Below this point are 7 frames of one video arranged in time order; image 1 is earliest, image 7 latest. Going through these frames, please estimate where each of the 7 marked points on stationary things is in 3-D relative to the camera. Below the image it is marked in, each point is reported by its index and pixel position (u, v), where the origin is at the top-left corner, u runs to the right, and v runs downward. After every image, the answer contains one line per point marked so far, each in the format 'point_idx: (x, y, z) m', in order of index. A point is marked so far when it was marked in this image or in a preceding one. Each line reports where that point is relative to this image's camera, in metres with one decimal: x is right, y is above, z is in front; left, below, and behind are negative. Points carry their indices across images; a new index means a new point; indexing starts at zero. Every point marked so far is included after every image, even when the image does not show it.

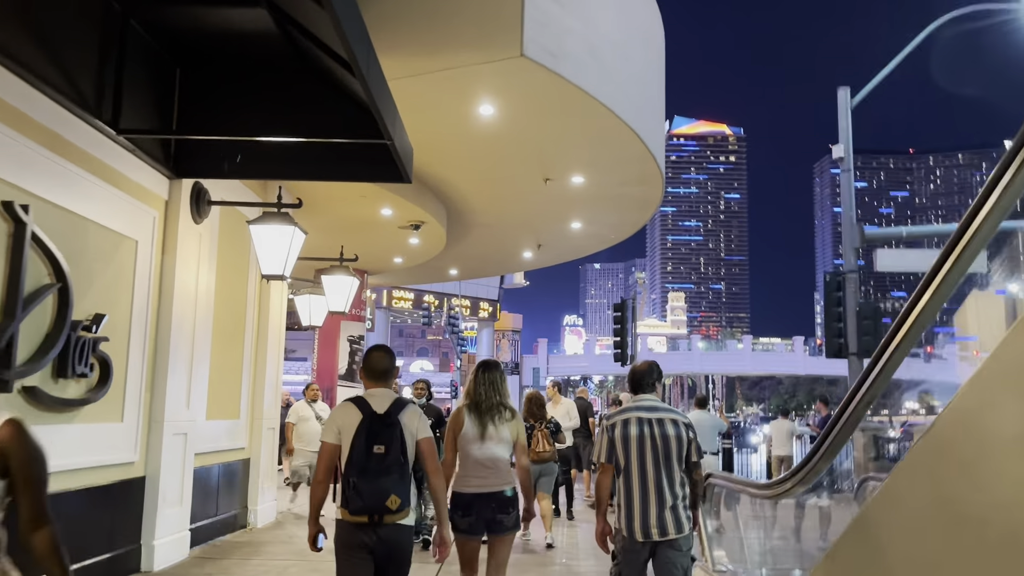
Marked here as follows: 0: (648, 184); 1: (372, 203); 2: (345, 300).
0: (+1.8, +1.3, +11.1) m
1: (-1.9, +1.1, +11.1) m
2: (-2.0, -0.1, +10.3) m
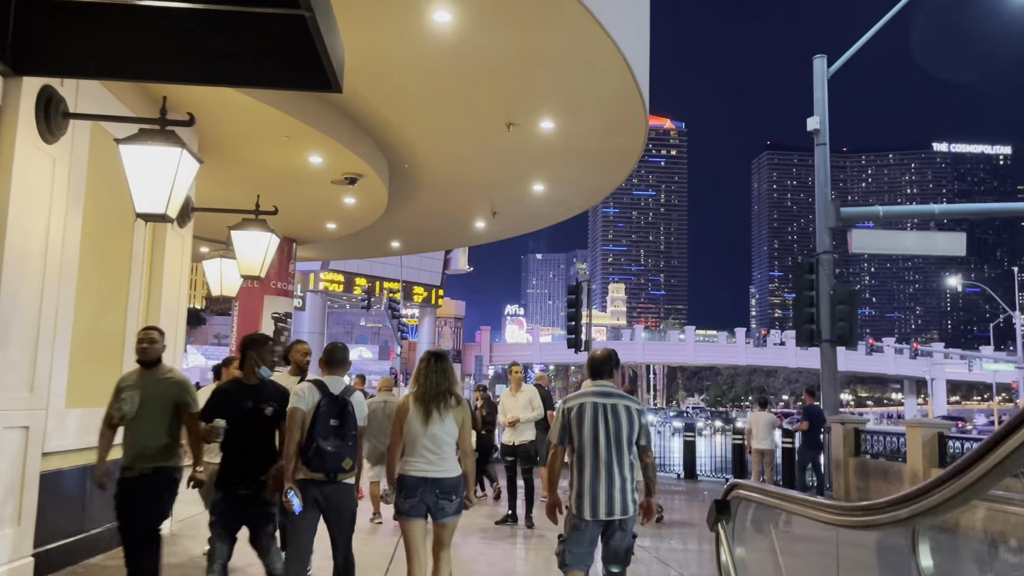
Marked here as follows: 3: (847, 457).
0: (+1.3, +1.7, +9.4) m
1: (-2.4, +1.6, +9.2) m
2: (-2.5, +0.3, +8.4) m
3: (+5.7, -2.9, +14.2) m
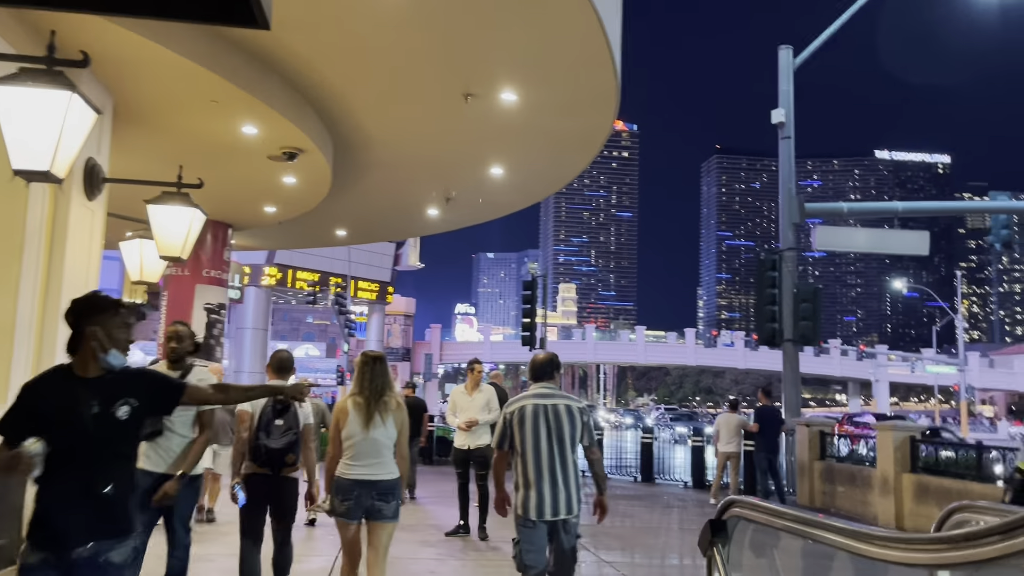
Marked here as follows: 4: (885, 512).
0: (+0.9, +1.8, +8.6) m
1: (-2.8, +1.7, +8.2) m
2: (-2.9, +0.5, +7.4) m
3: (+4.9, -2.8, +13.7) m
4: (+5.1, -3.1, +11.5) m
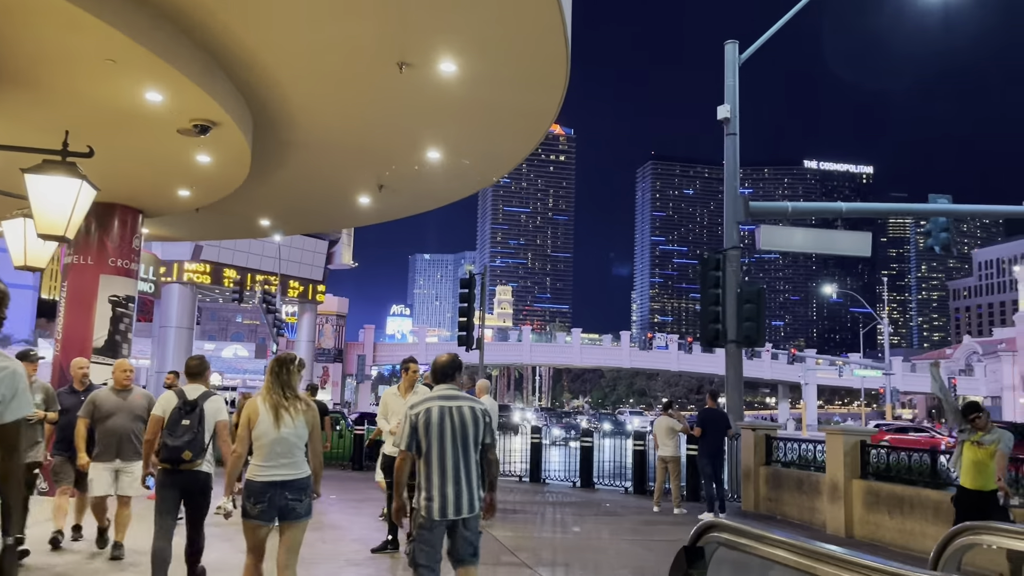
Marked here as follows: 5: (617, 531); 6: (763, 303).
0: (+0.3, +1.9, +7.9) m
1: (-3.3, +1.8, +7.2) m
2: (-3.4, +0.6, +6.4) m
3: (+3.9, -2.8, +13.2) m
4: (+4.3, -3.1, +11.1) m
5: (+1.4, -3.2, +11.0) m
6: (+4.6, -0.3, +15.4) m
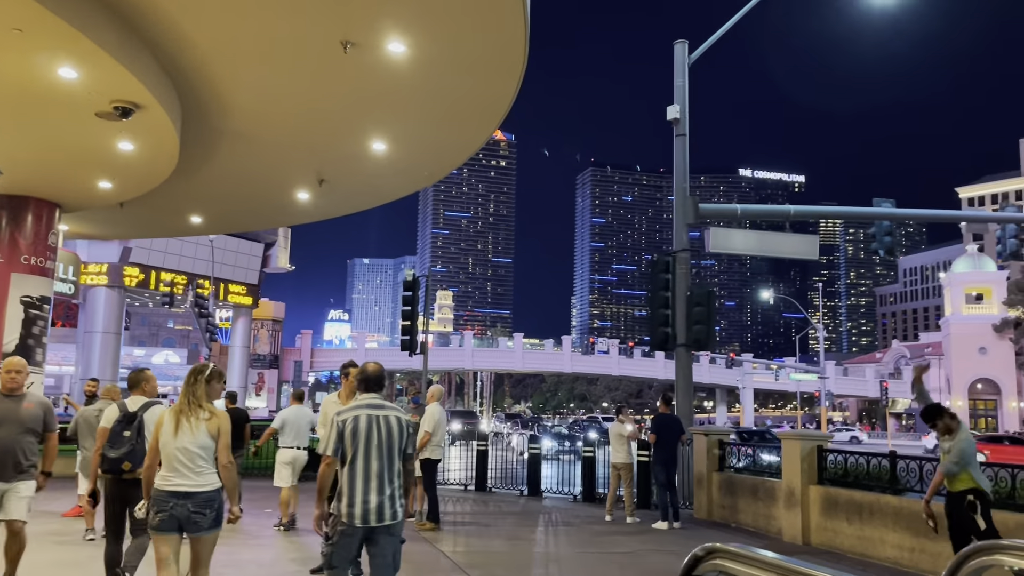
0: (-0.1, +1.9, +7.4) m
1: (-3.7, +1.8, +6.4) m
2: (-3.7, +0.6, +5.6) m
3: (+3.0, -2.8, +12.9) m
4: (+3.6, -3.1, +10.9) m
5: (+0.7, -3.2, +10.6) m
6: (+3.6, -0.3, +15.2) m
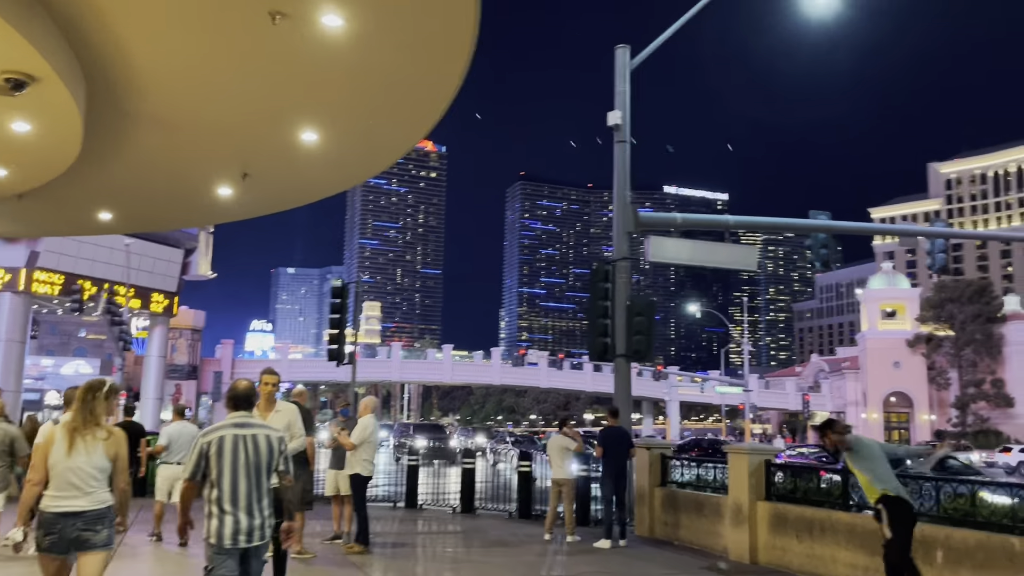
0: (-0.5, +1.9, +6.8) m
1: (-4.0, +1.9, +5.5) m
2: (-3.9, +0.7, +4.7) m
3: (+2.1, -3.0, +12.5) m
4: (+2.8, -3.2, +10.5) m
5: (0.0, -3.3, +9.9) m
6: (+2.5, -0.5, +14.8) m
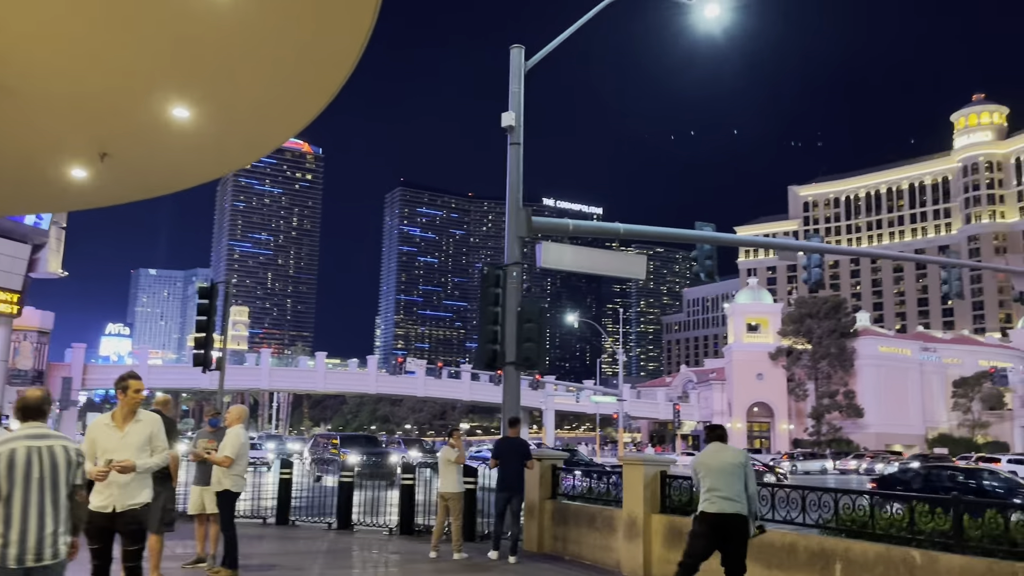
0: (-1.2, +1.9, +6.1) m
1: (-4.4, +2.0, +4.3) m
2: (-4.3, +0.8, +3.5) m
3: (+0.4, -3.0, +12.0) m
4: (+1.4, -3.3, +10.2) m
5: (-1.3, -3.3, +9.2) m
6: (+0.6, -0.6, +14.4) m
